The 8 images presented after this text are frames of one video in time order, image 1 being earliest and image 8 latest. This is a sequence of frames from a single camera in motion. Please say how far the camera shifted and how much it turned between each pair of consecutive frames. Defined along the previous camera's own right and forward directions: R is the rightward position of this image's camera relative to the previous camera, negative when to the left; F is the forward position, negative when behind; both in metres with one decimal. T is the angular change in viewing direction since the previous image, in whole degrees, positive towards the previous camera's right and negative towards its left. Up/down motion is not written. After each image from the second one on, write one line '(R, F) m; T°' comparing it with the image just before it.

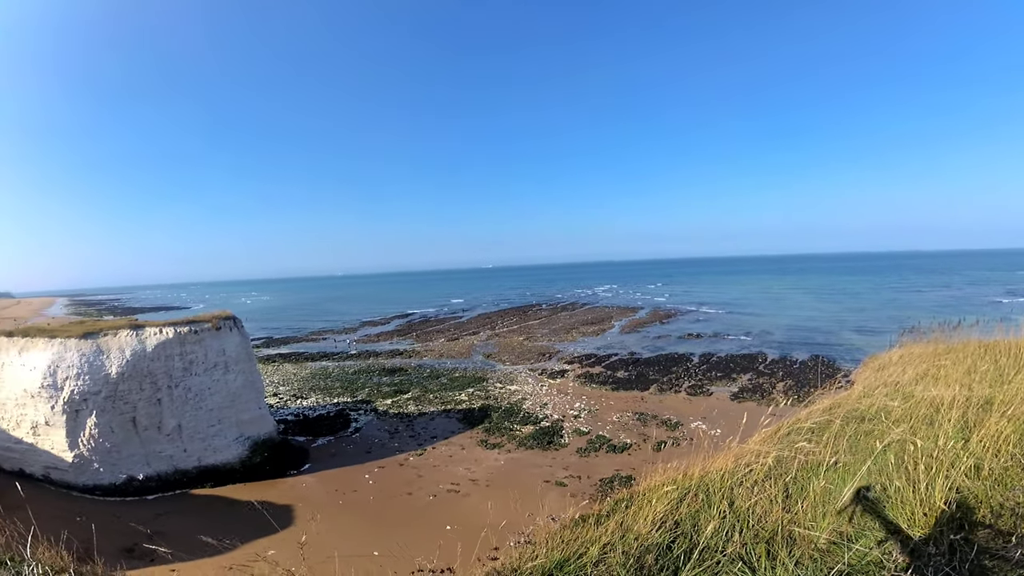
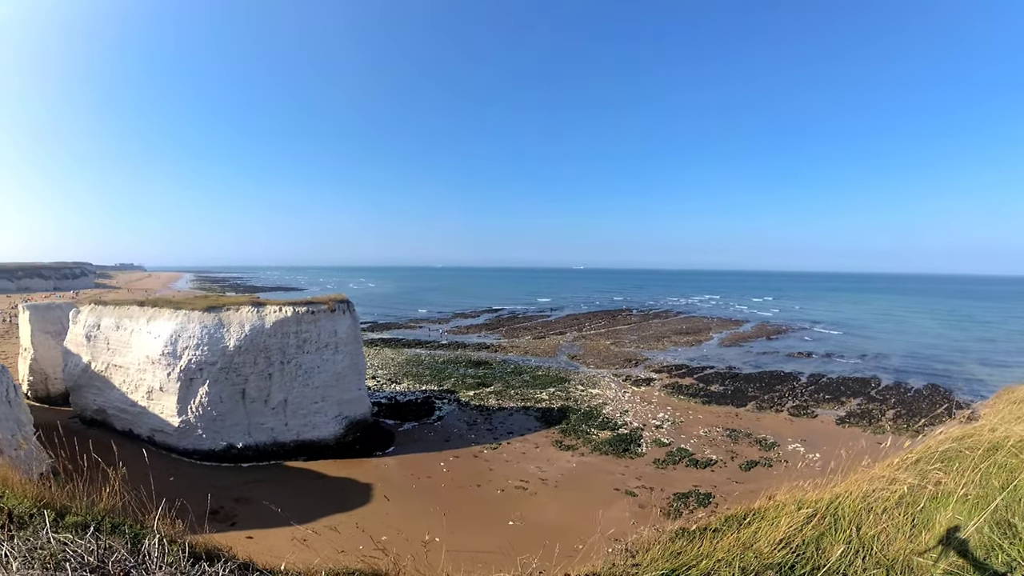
(+0.6, 0.0) m; -9°
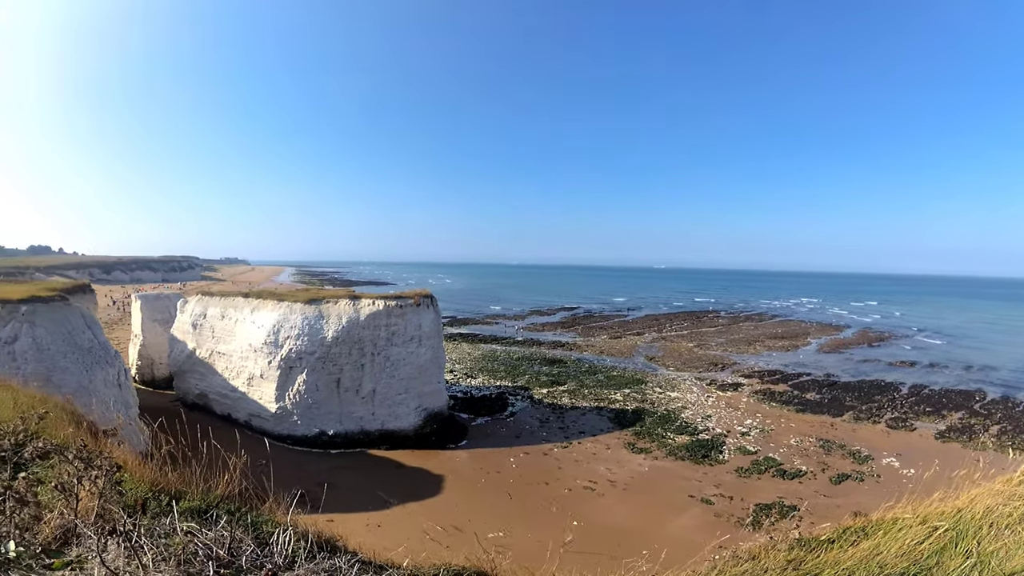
(+0.6, 0.0) m; -8°
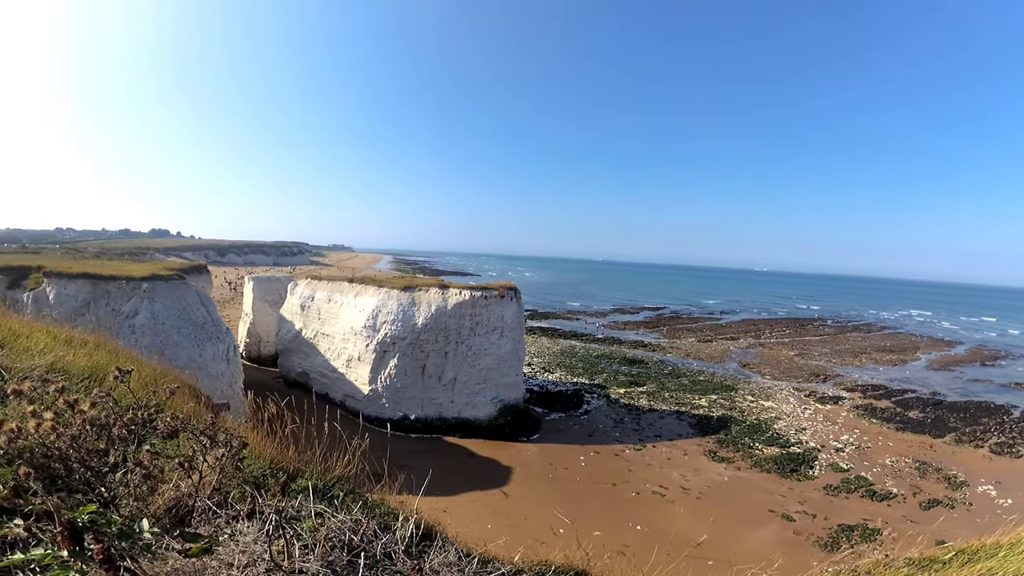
(+0.4, -0.1) m; -8°
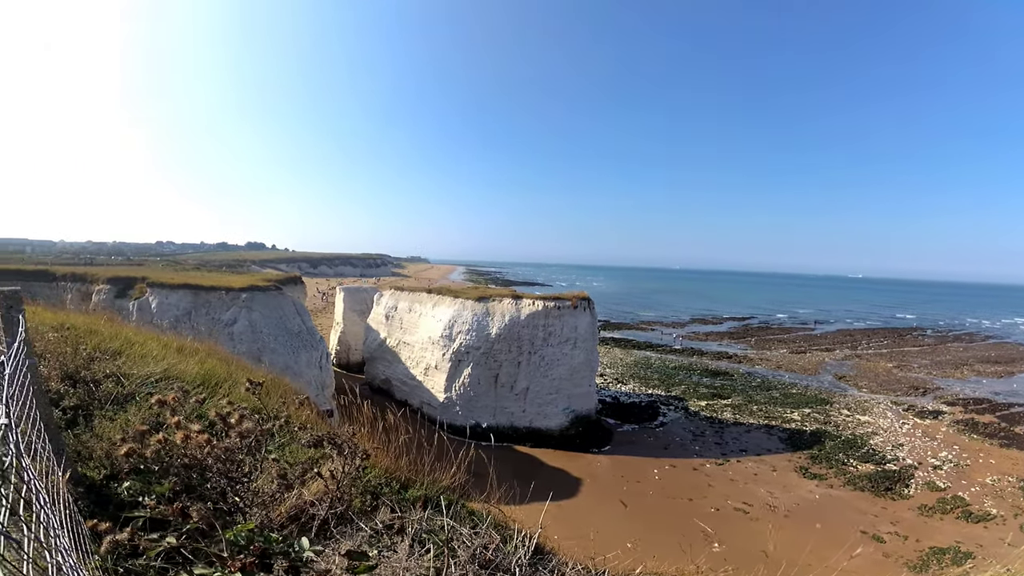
(0.0, -0.1) m; -6°
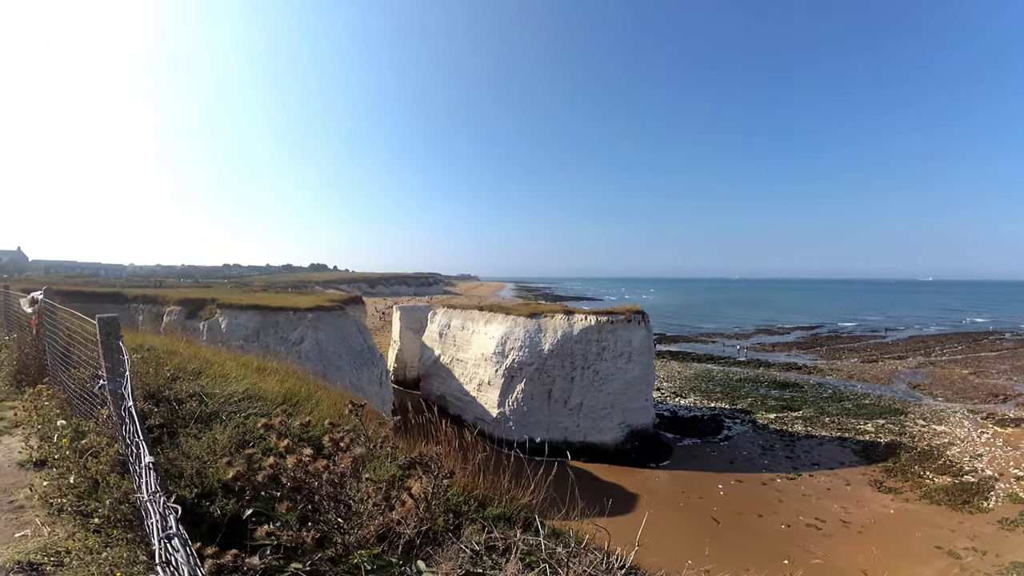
(-0.1, -0.1) m; -4°
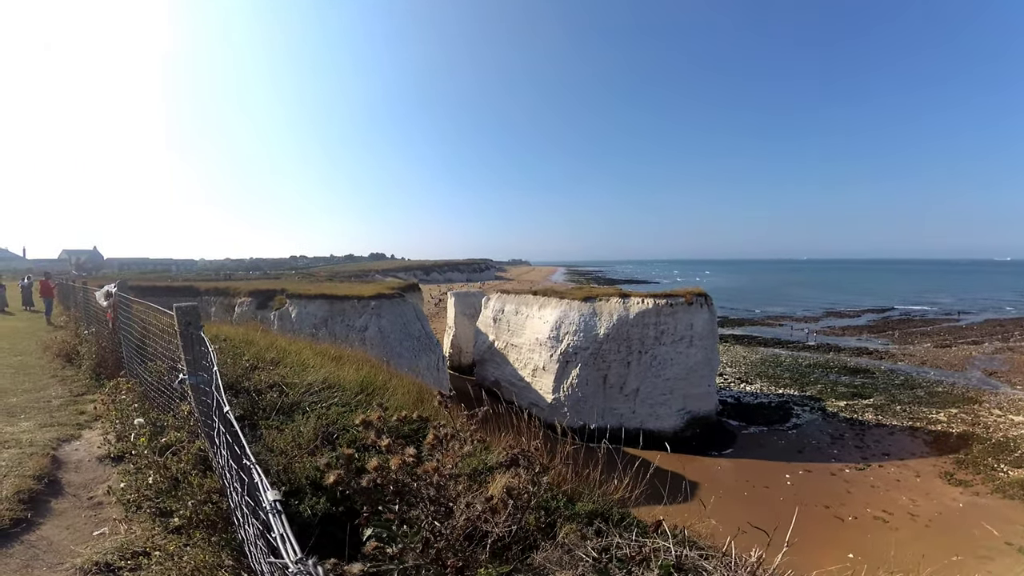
(-0.1, 0.0) m; -4°
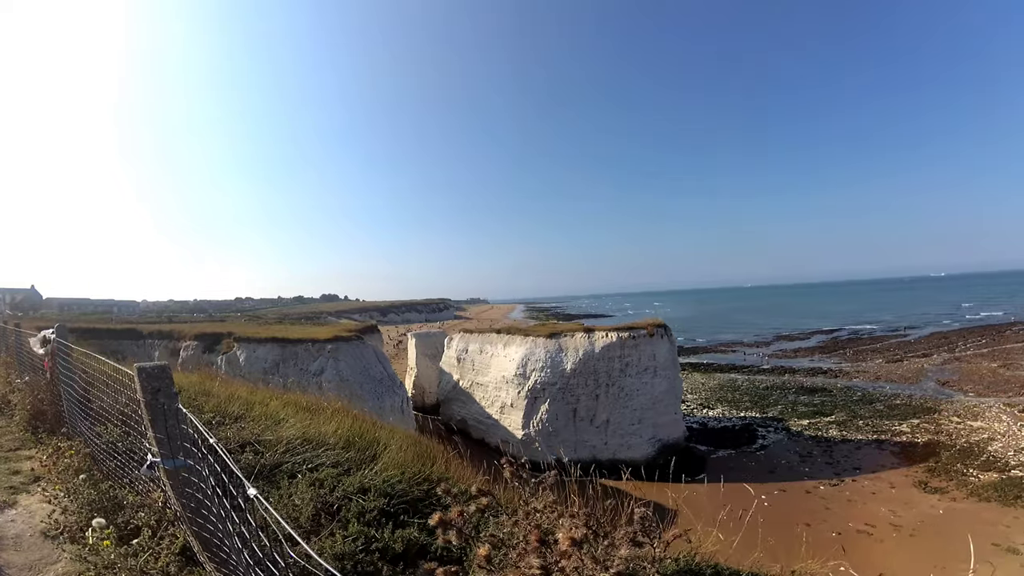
(-0.2, +0.3) m; +4°
